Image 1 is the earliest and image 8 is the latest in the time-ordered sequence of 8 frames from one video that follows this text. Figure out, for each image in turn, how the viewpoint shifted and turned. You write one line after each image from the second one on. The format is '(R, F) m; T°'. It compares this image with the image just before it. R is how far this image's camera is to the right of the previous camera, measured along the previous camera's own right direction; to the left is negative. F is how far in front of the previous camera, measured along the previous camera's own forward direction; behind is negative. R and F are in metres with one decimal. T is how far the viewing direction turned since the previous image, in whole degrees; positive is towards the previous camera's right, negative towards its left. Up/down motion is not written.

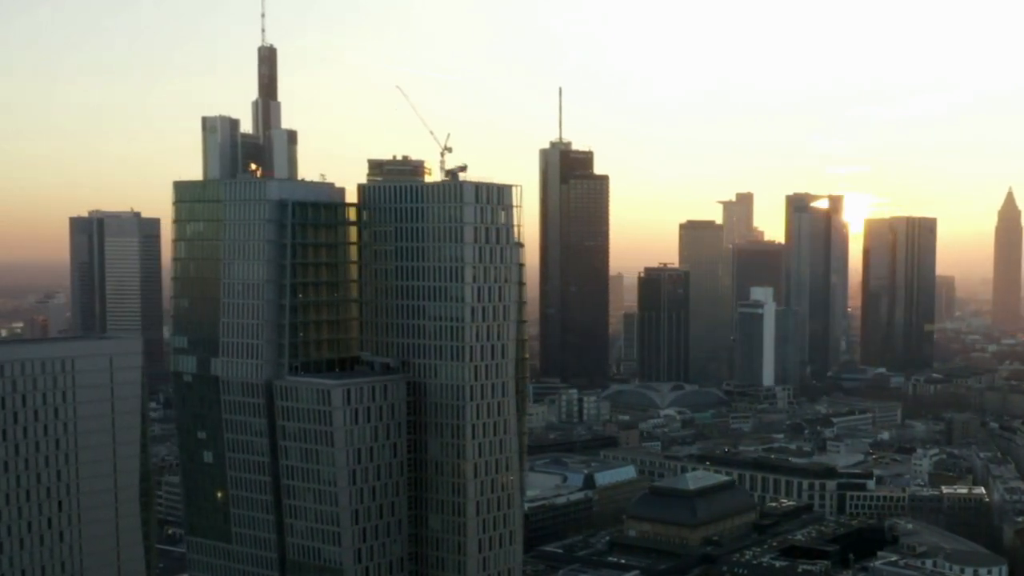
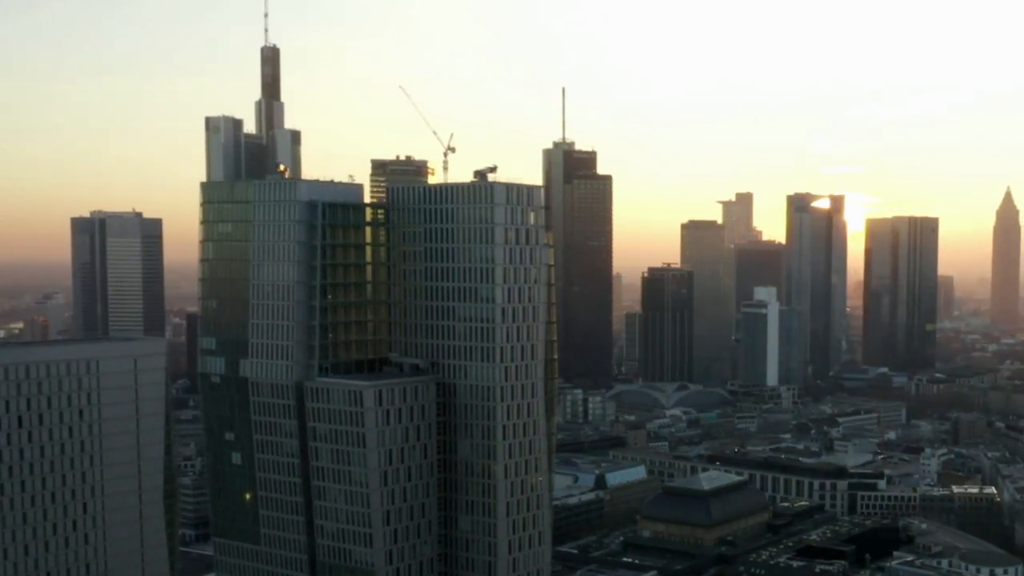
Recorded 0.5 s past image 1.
(-2.3, -0.1) m; 0°
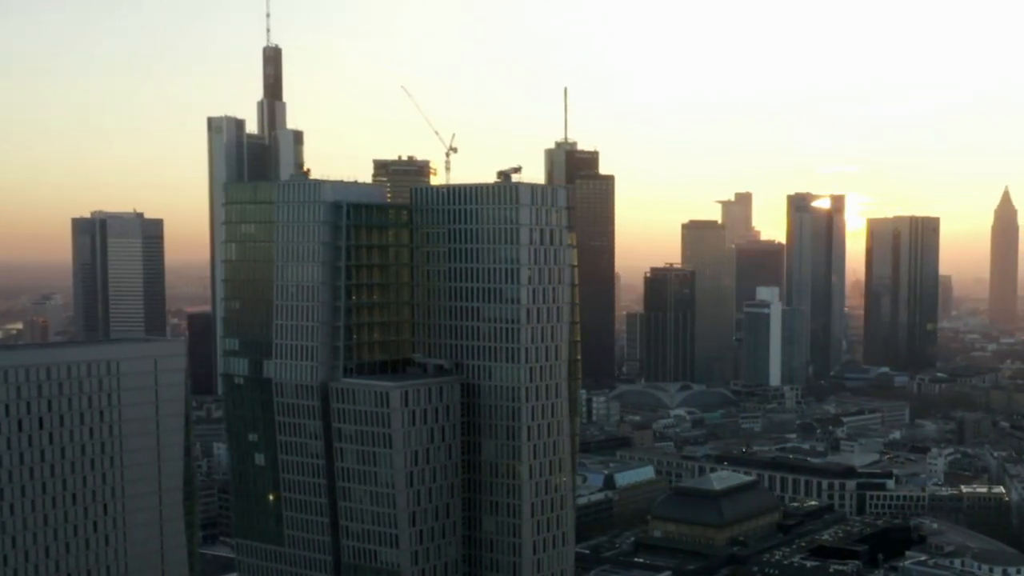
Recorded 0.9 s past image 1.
(-2.0, 0.0) m; 0°
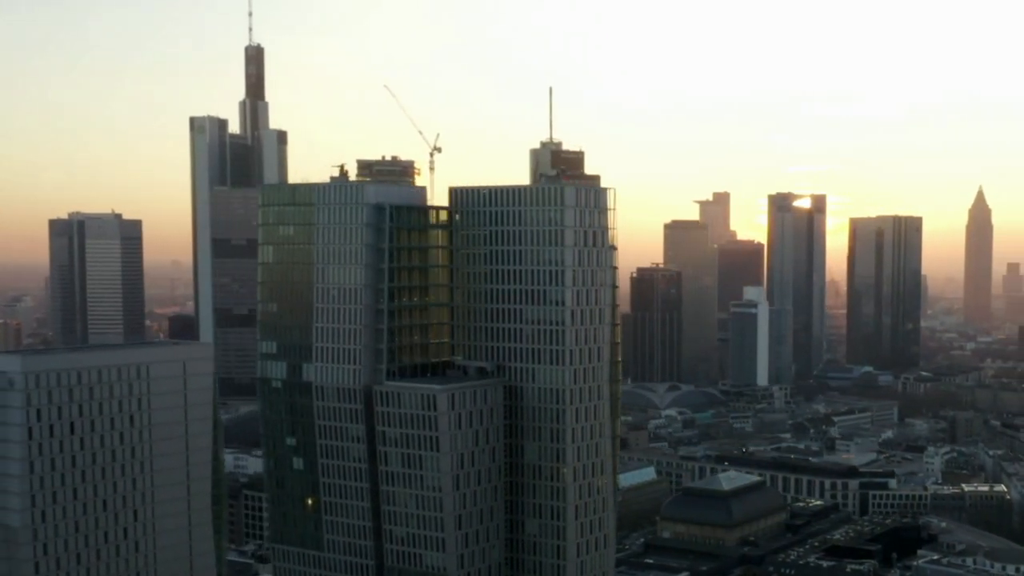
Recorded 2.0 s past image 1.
(-4.9, +0.3) m; +1°
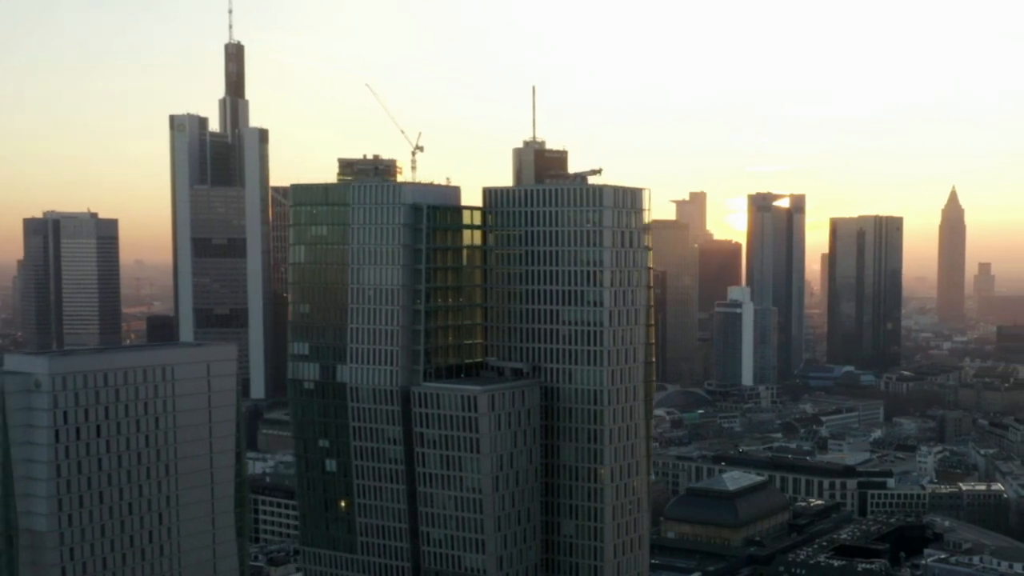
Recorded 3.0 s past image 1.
(-4.5, +0.4) m; +1°
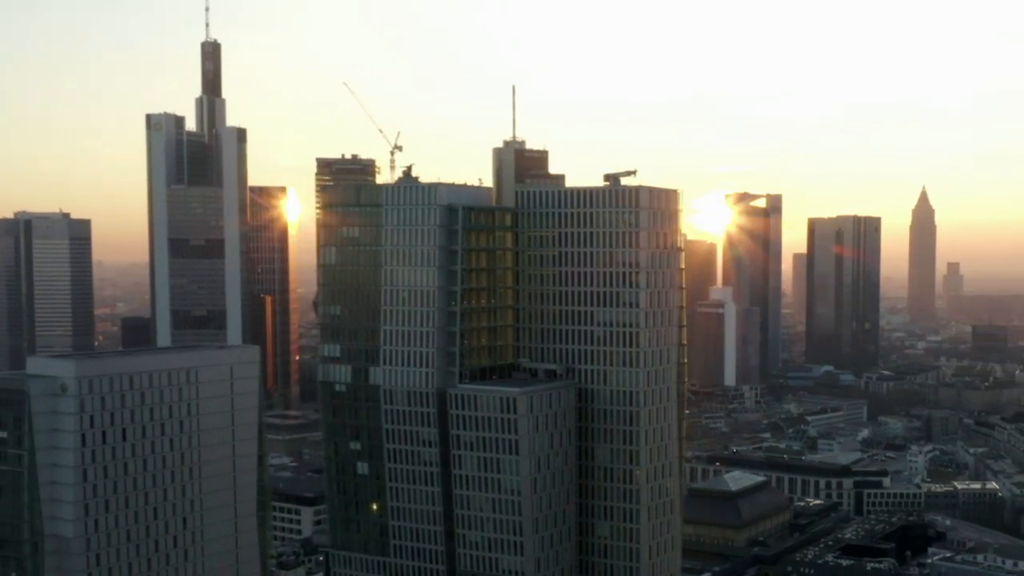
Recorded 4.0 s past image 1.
(-4.6, +0.4) m; +1°
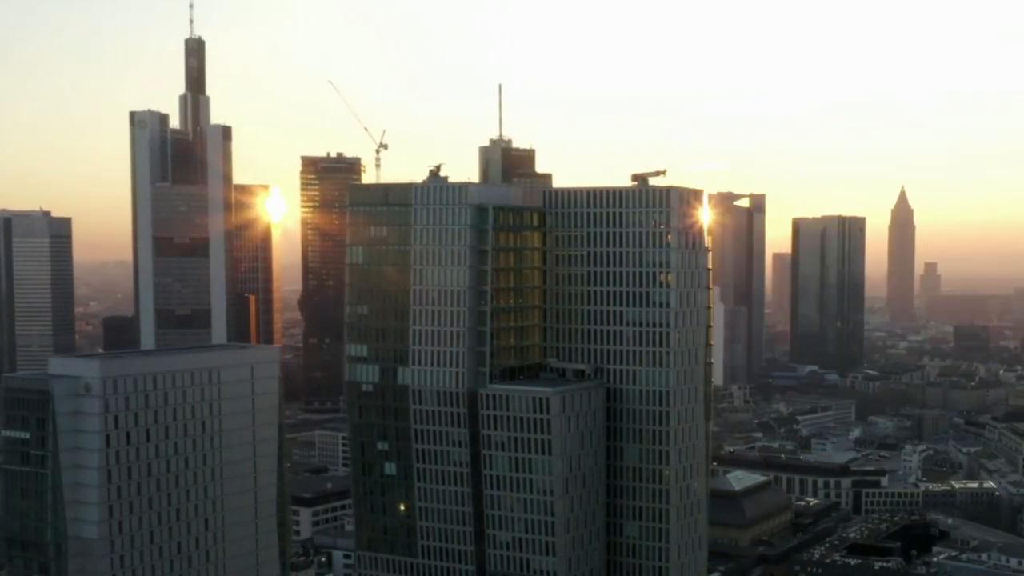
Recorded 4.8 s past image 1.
(-3.6, +0.2) m; +1°
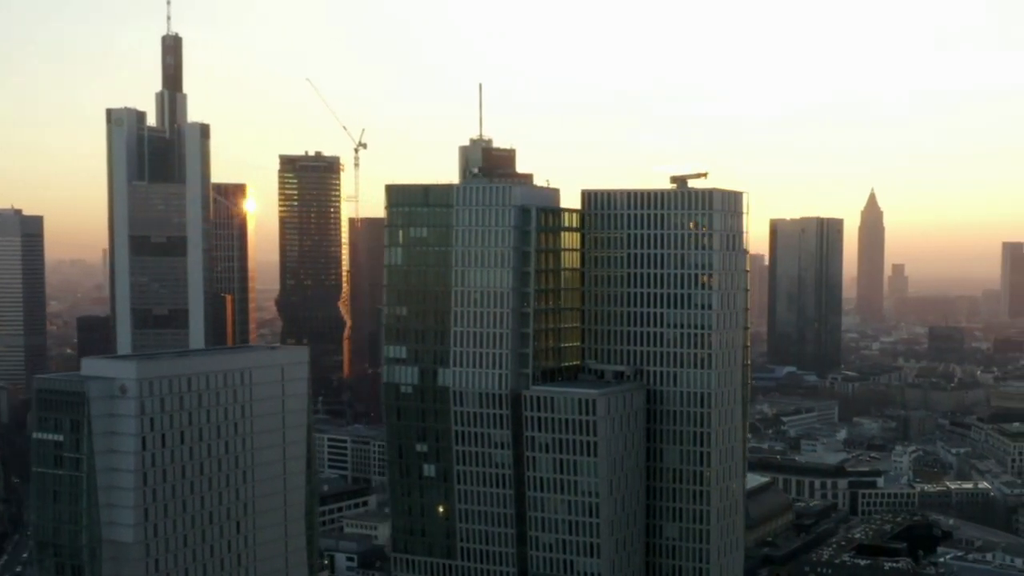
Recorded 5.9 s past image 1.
(-5.2, +0.2) m; +2°
